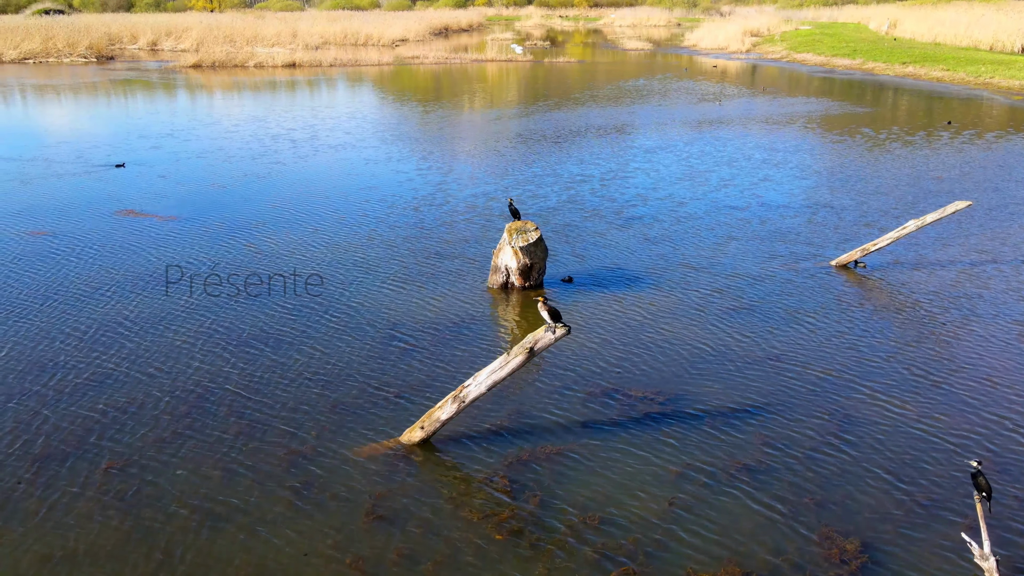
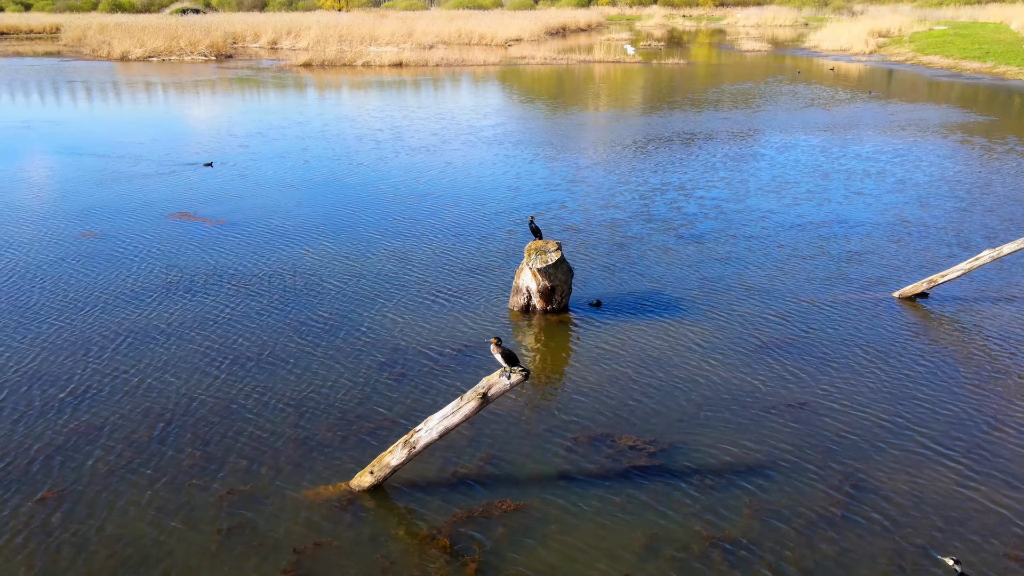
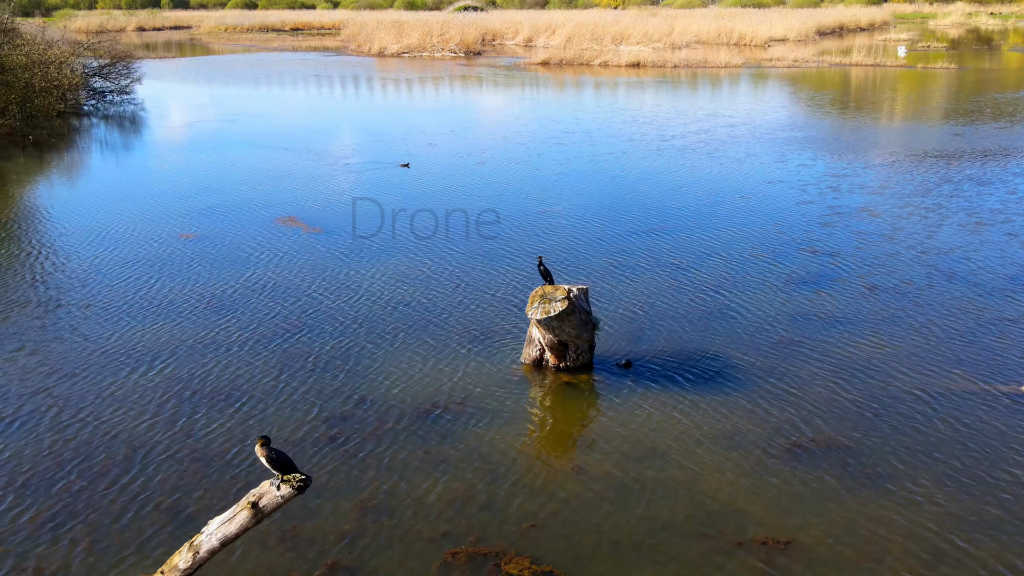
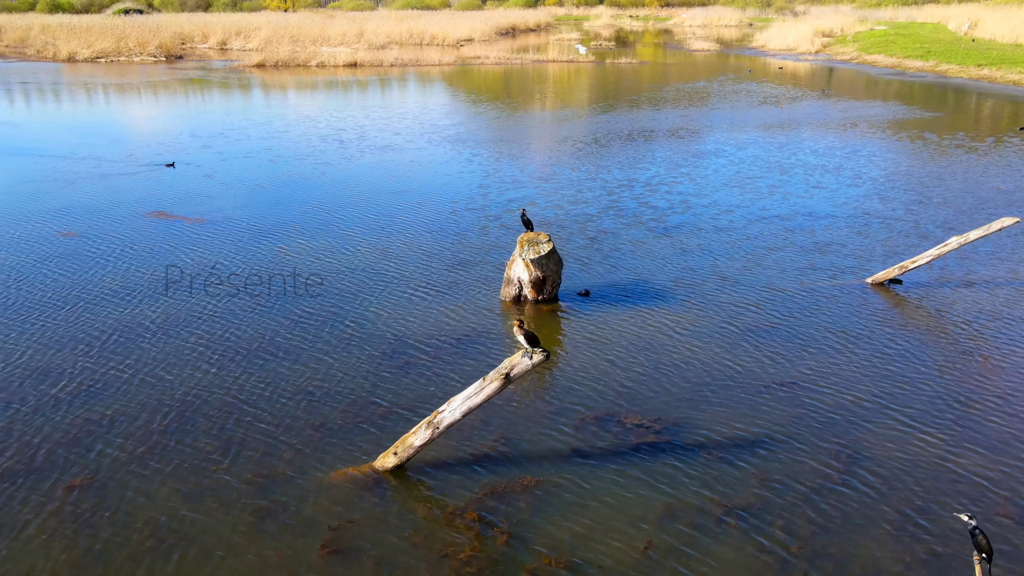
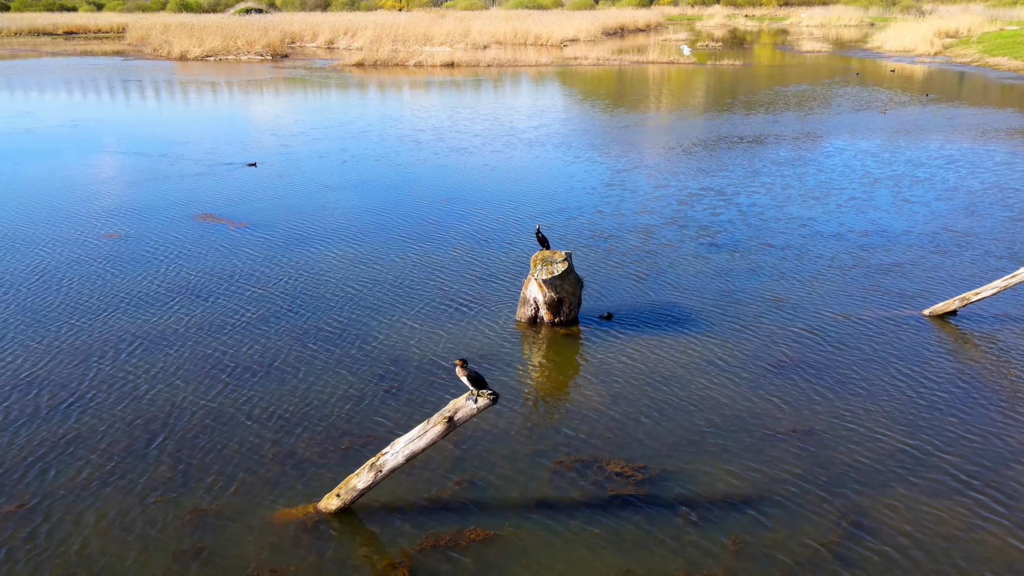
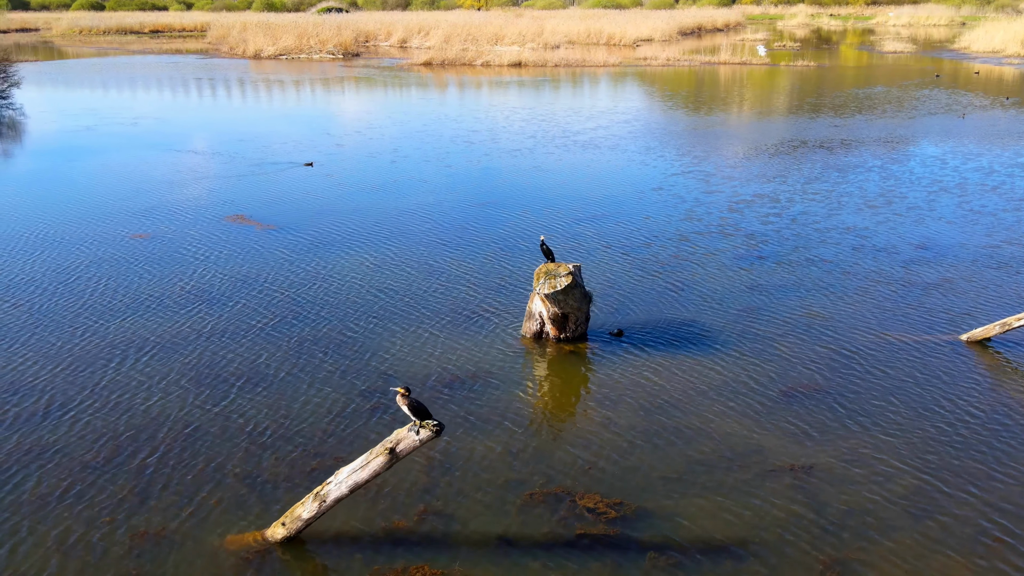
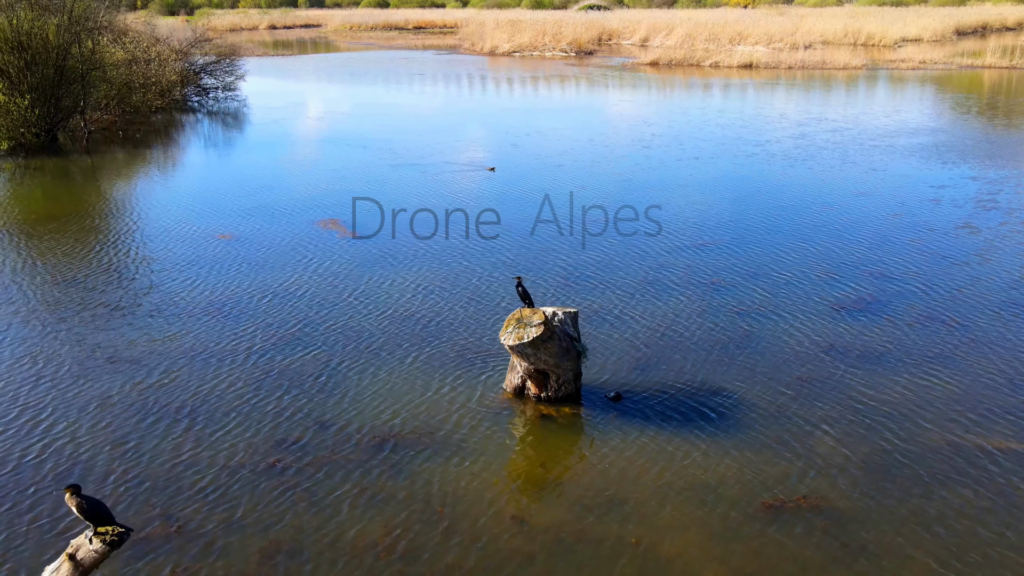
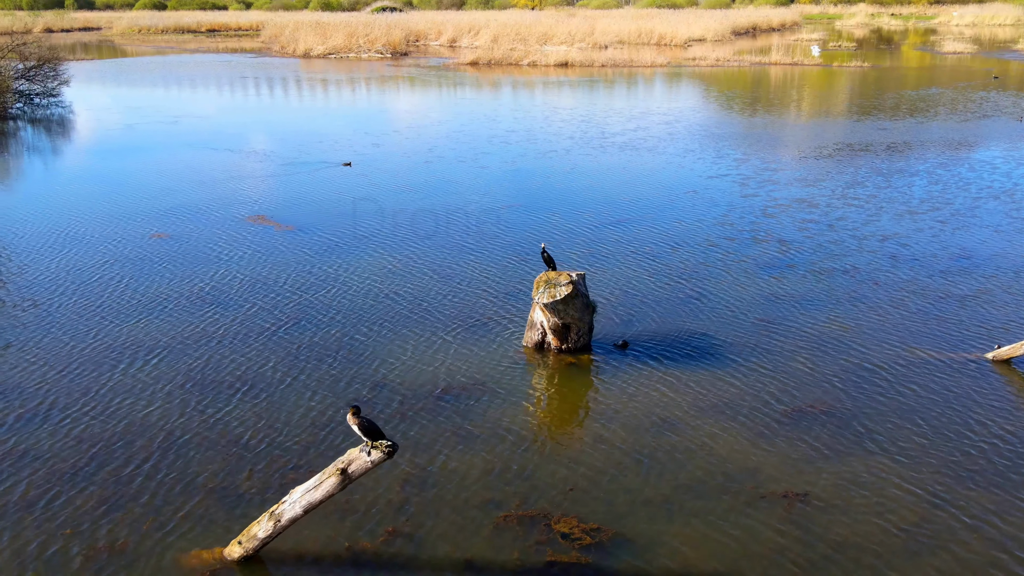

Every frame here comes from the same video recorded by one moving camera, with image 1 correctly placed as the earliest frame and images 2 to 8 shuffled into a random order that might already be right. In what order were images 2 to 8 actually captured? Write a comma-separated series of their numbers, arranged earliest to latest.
4, 2, 5, 6, 8, 3, 7
